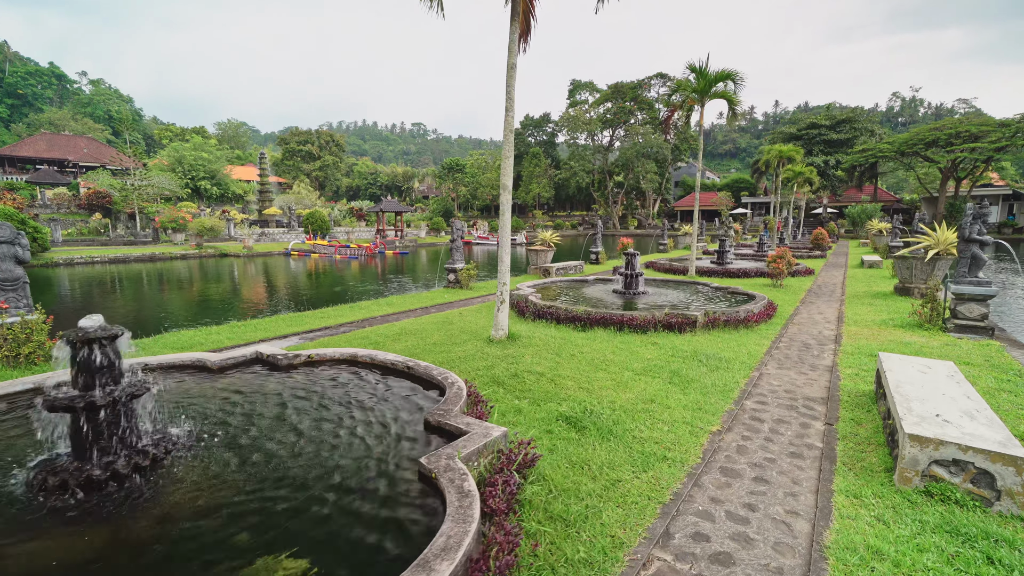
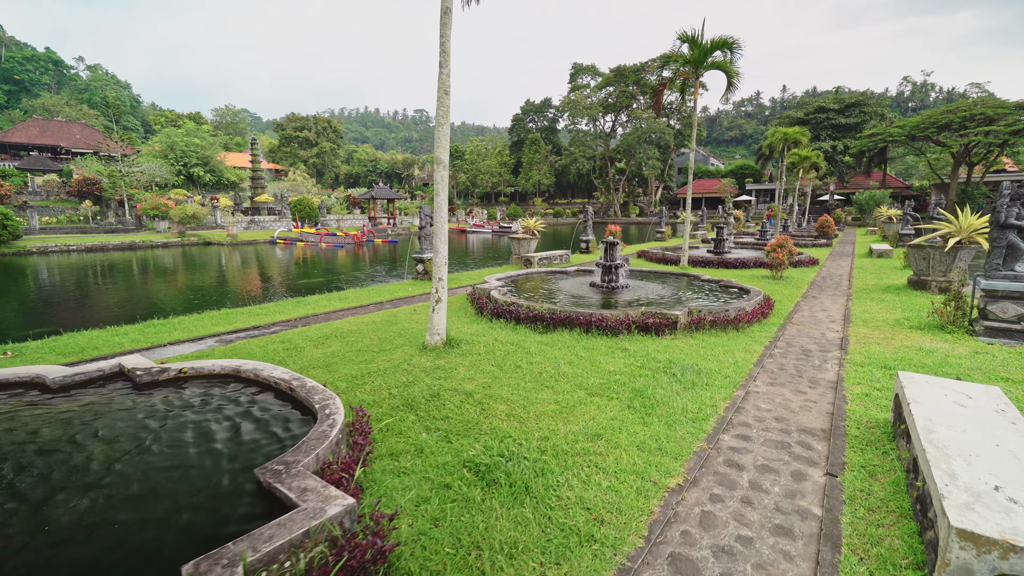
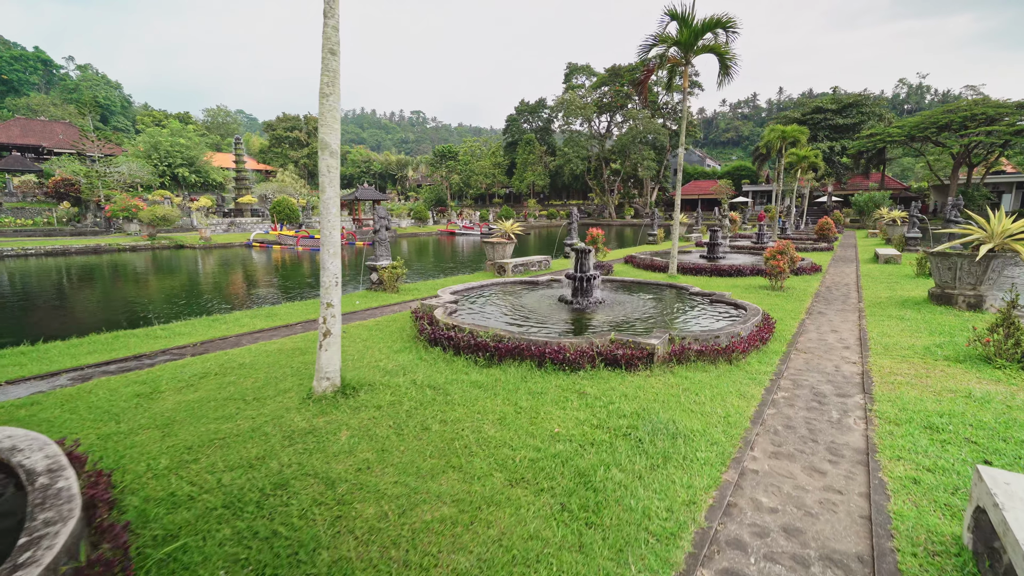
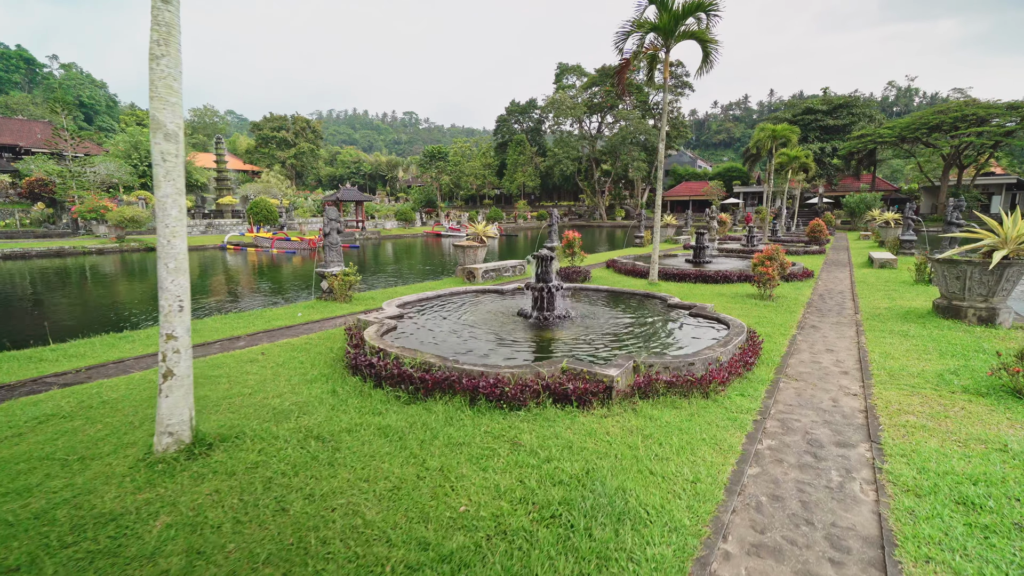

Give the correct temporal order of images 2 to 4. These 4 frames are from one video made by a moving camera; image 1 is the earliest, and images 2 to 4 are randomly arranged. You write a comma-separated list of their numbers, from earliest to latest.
2, 3, 4
